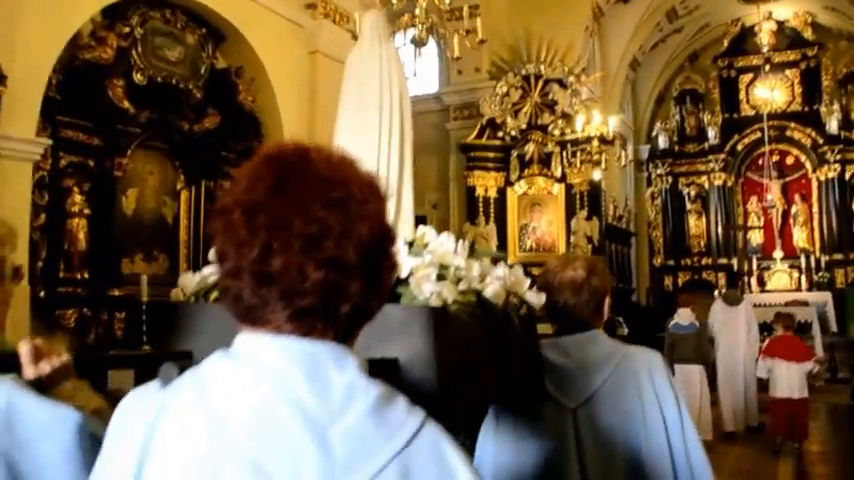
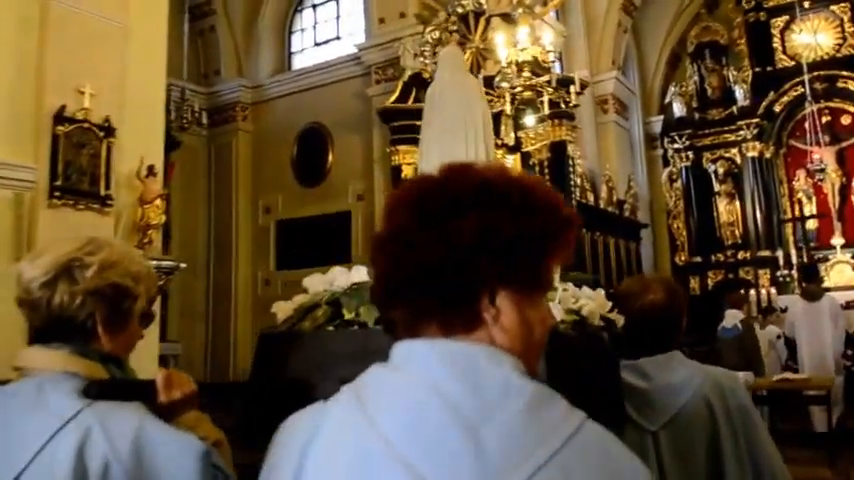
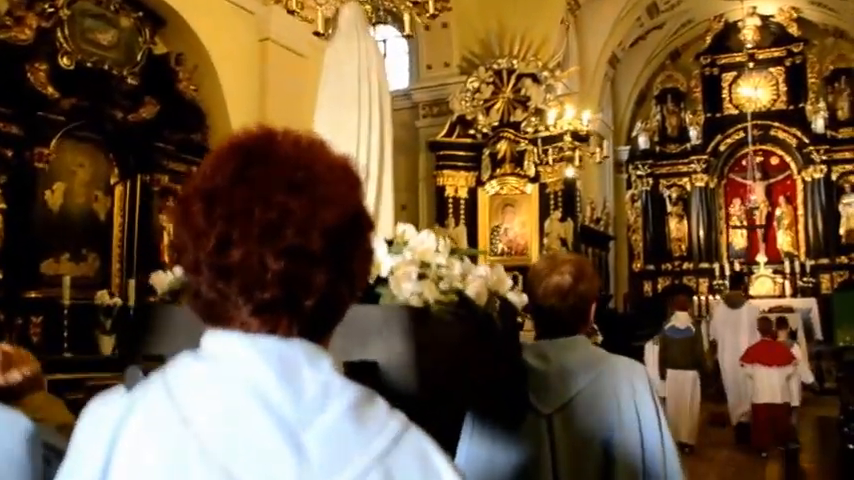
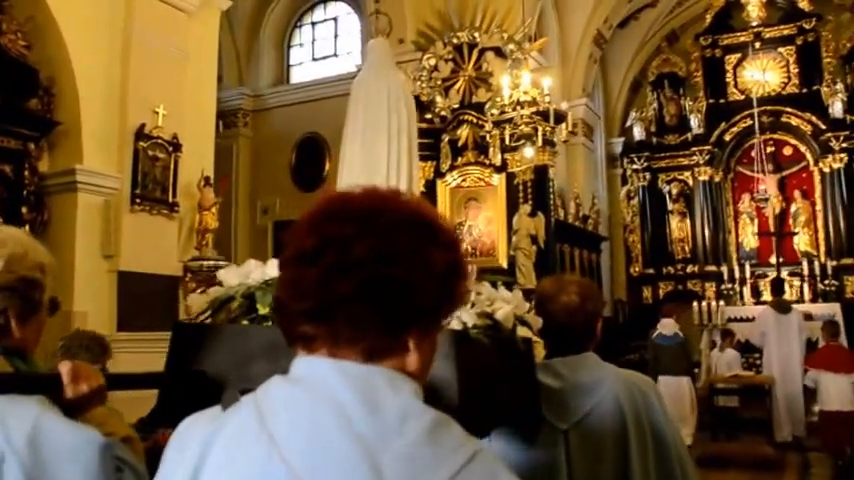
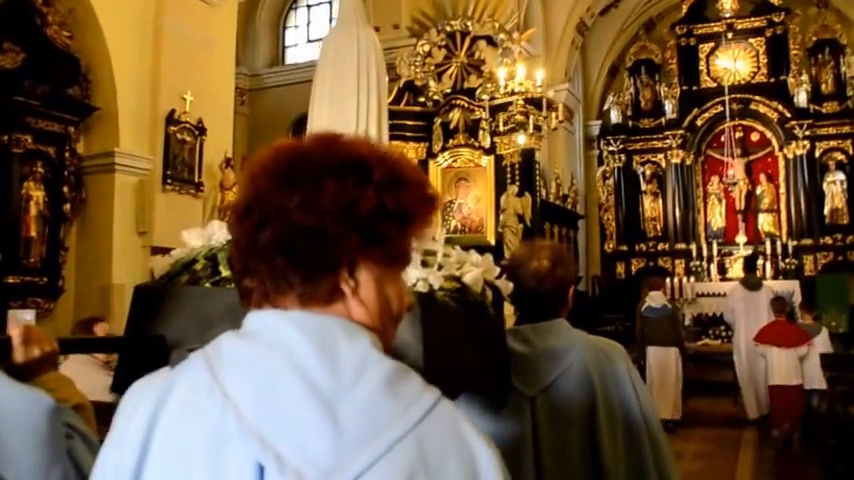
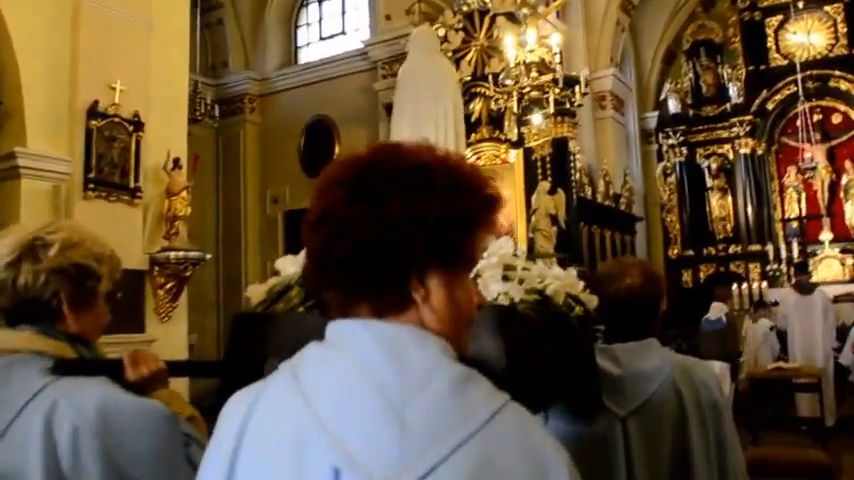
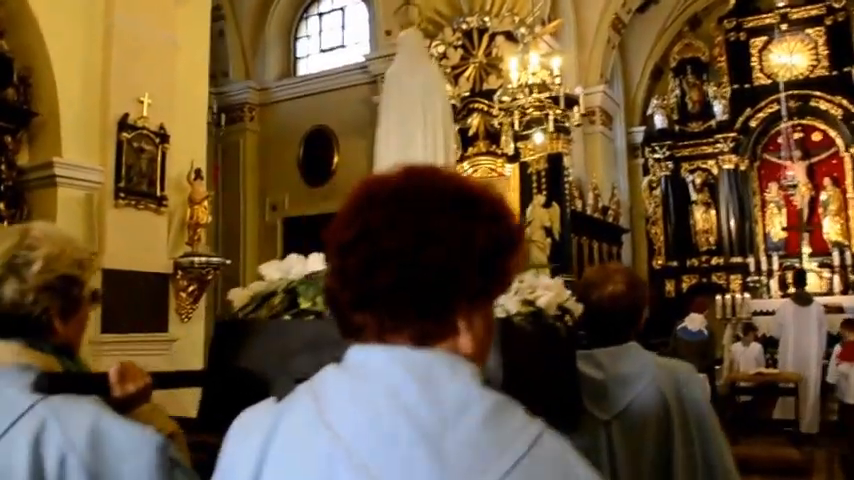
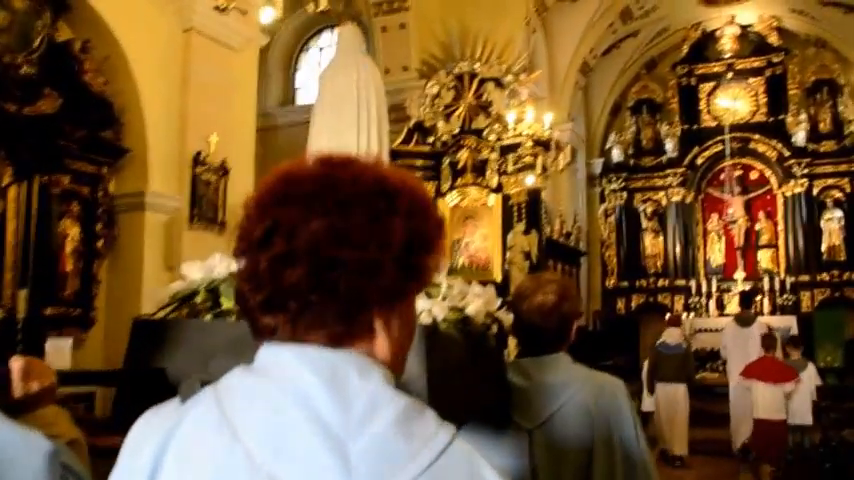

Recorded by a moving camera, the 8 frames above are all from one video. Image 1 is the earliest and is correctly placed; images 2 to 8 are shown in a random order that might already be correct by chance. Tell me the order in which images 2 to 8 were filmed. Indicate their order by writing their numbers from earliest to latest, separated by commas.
3, 8, 5, 4, 7, 6, 2
